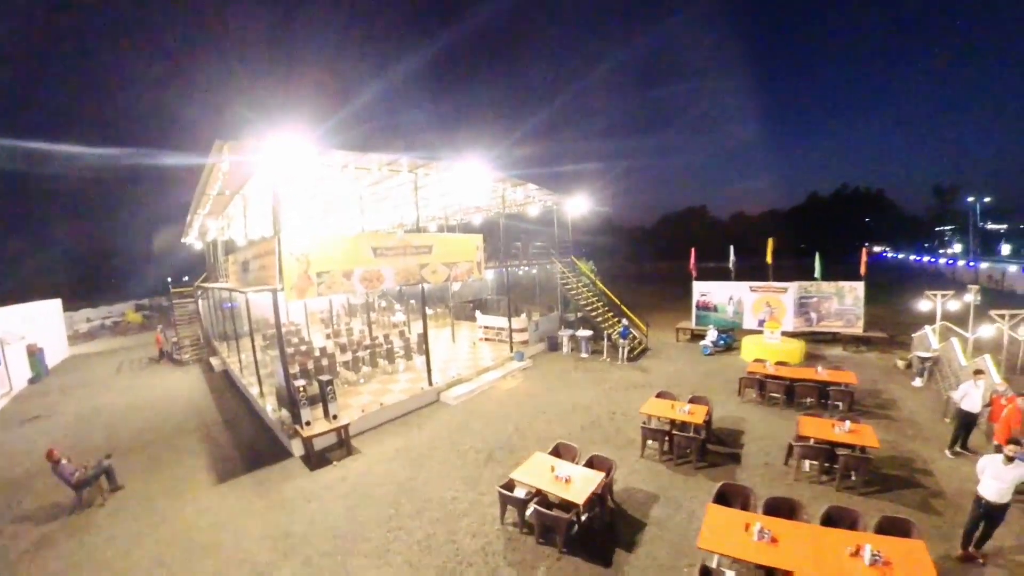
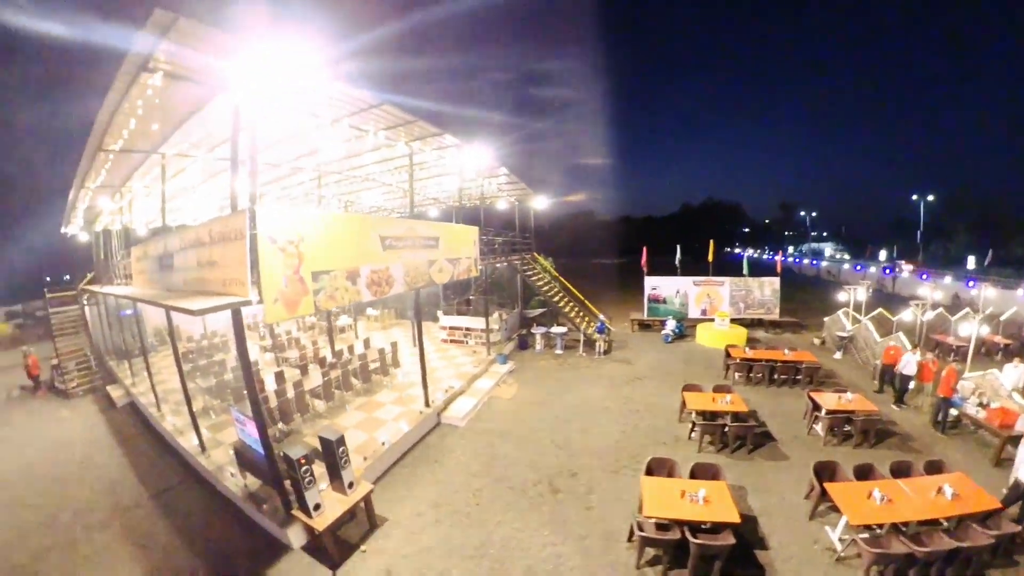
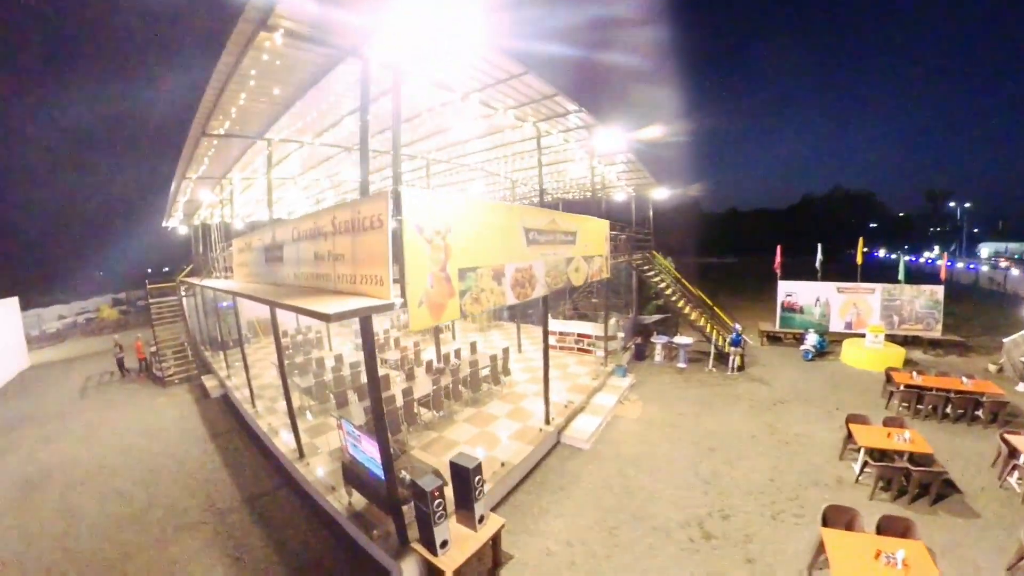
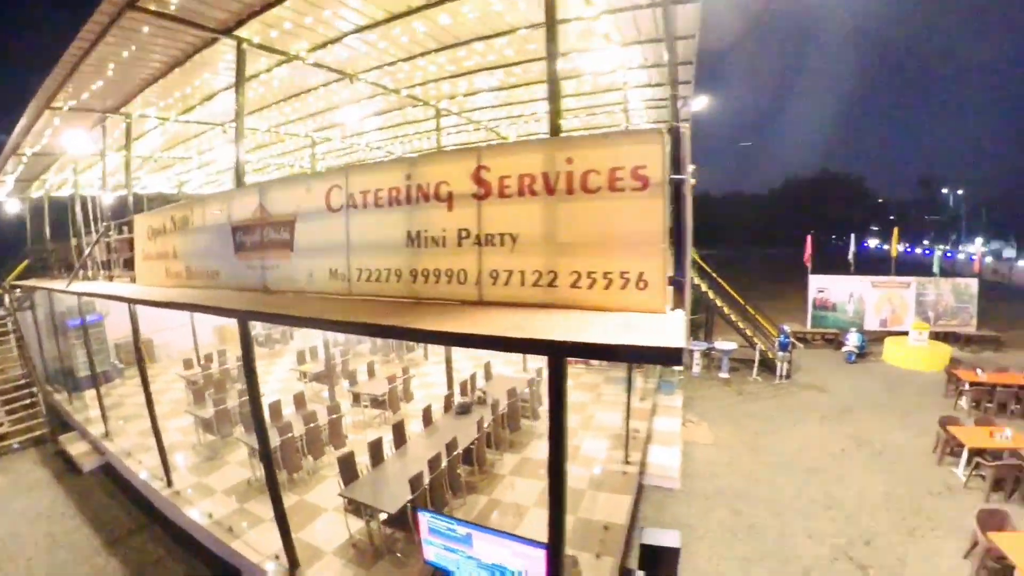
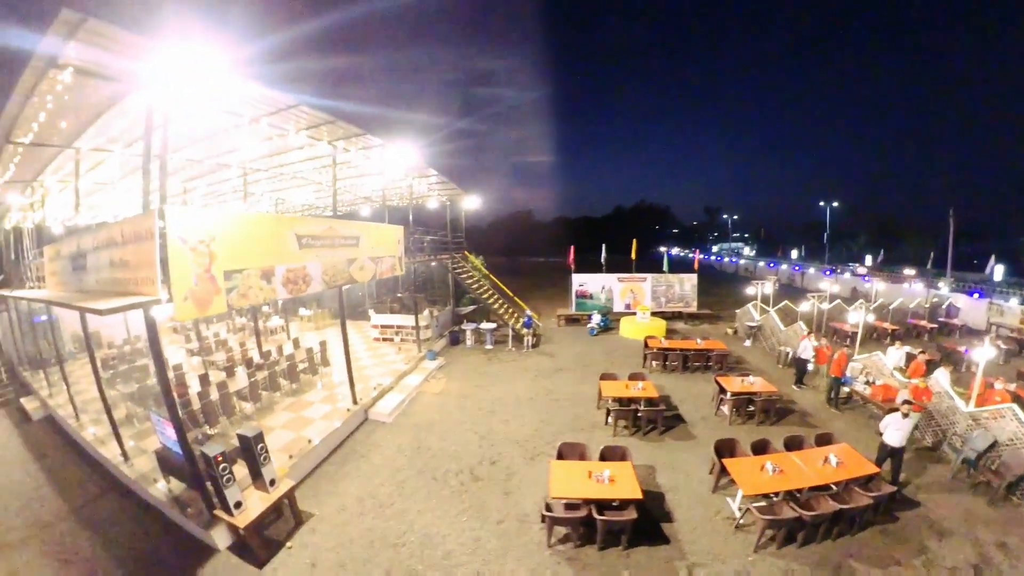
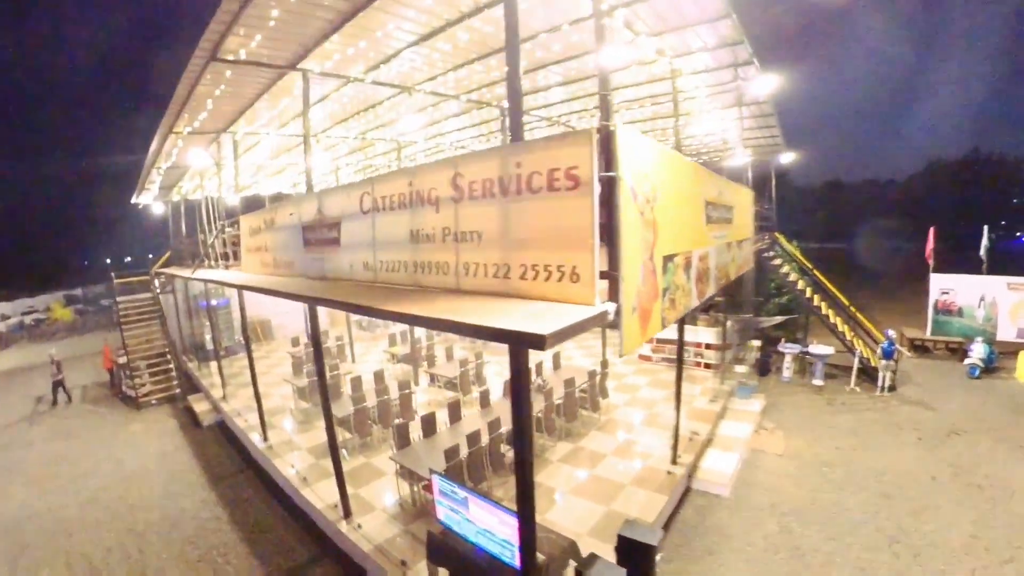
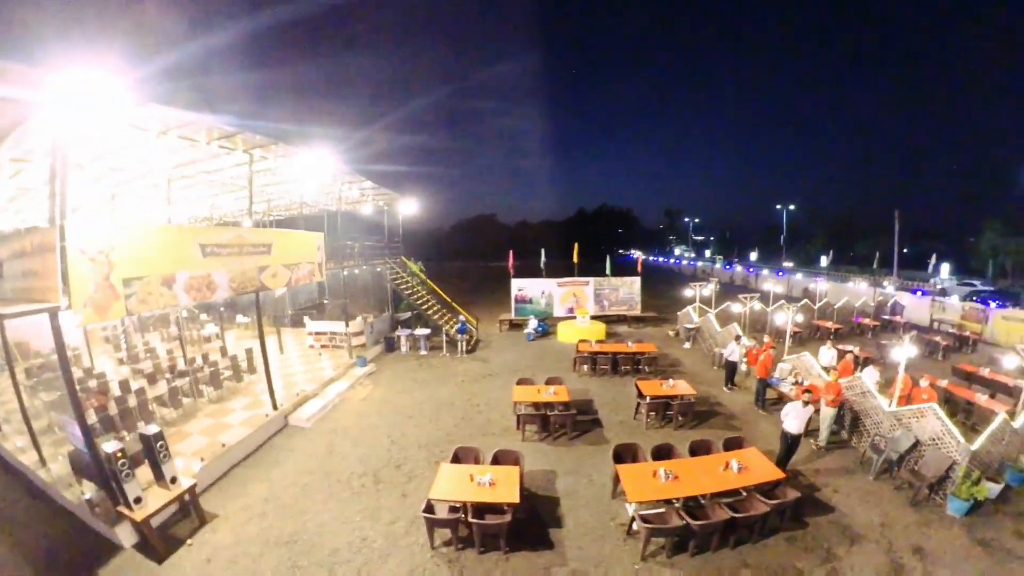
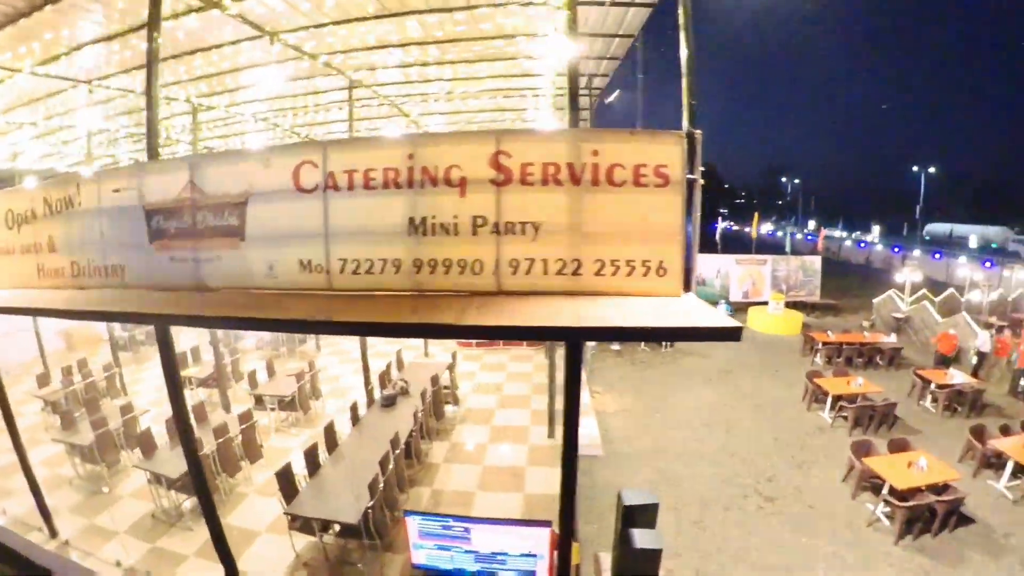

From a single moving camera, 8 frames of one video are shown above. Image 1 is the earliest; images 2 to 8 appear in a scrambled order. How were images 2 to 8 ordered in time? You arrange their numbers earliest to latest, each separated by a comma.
7, 5, 2, 3, 6, 4, 8
